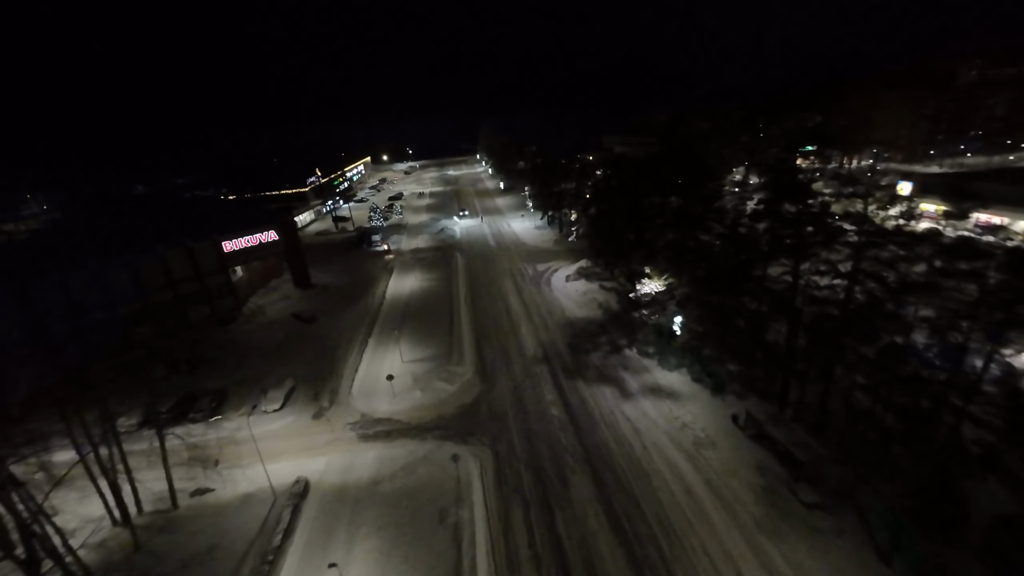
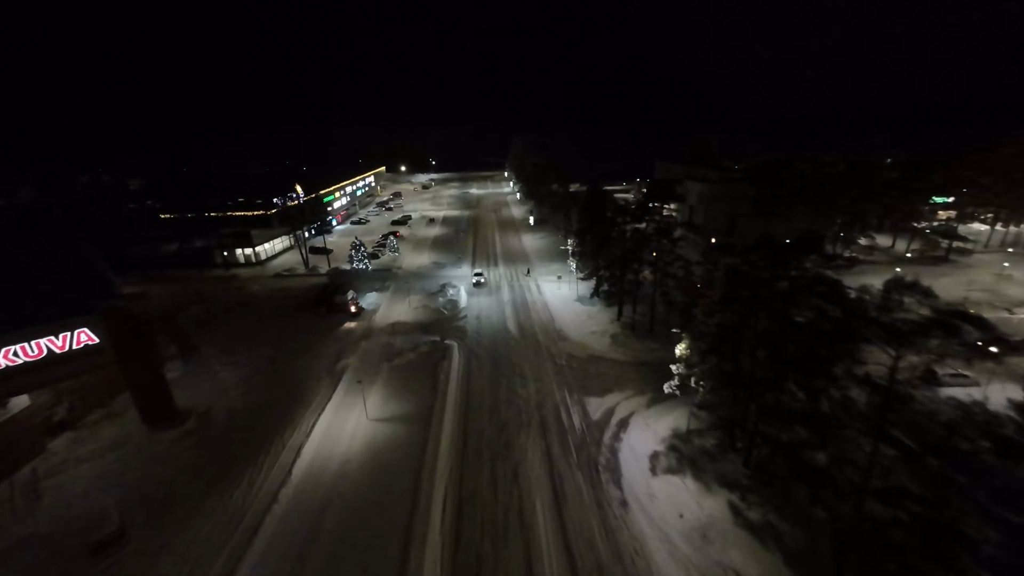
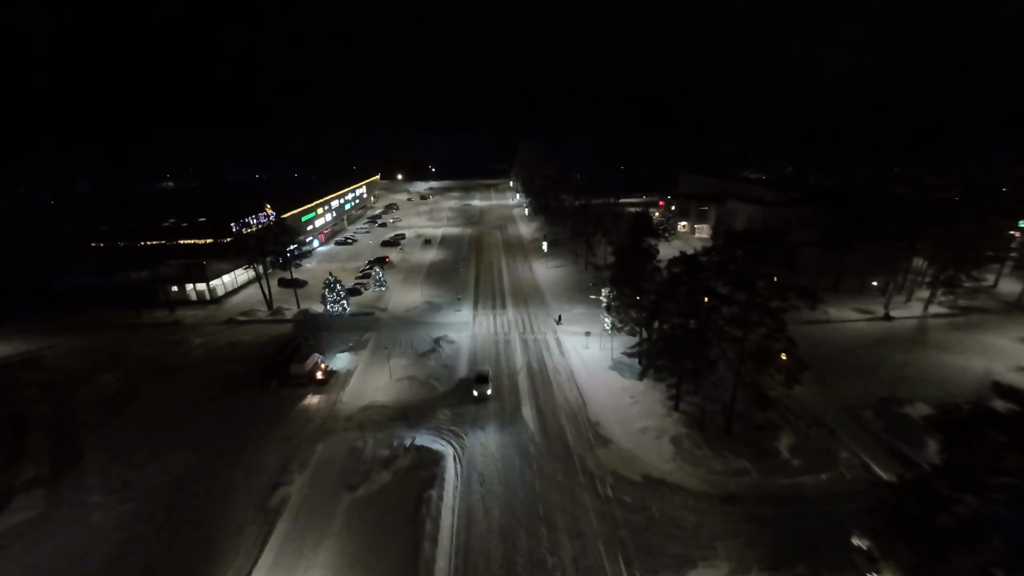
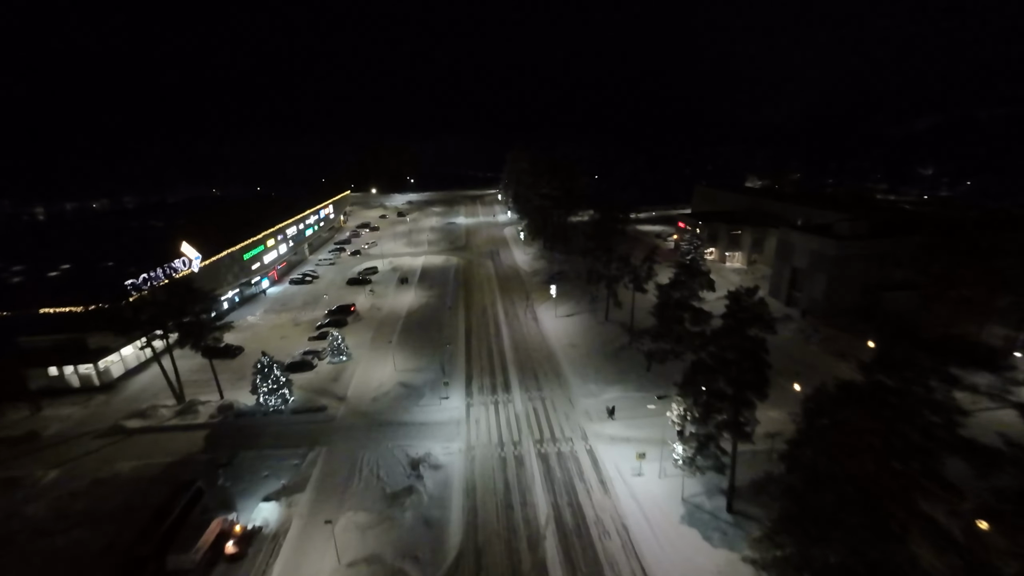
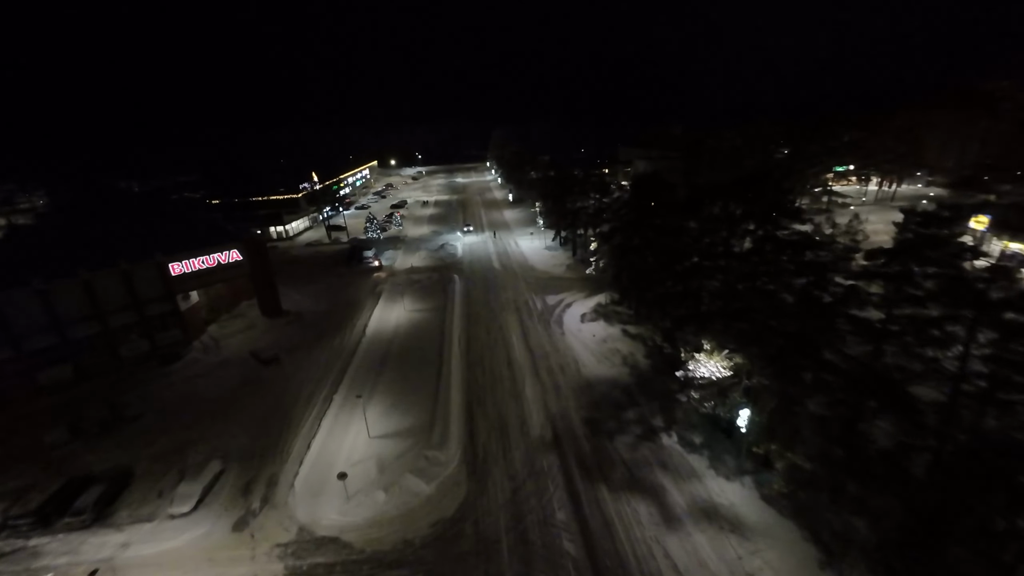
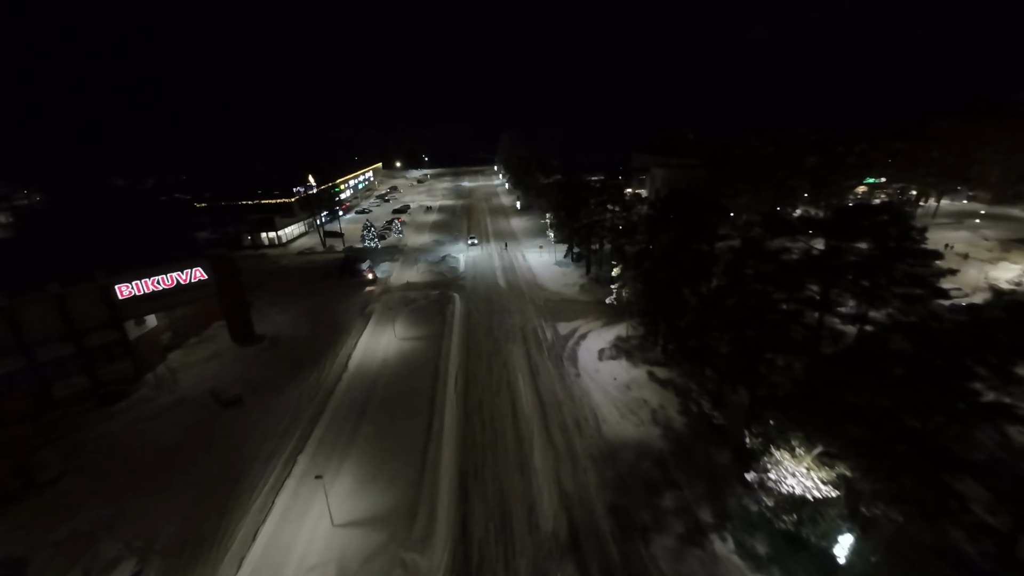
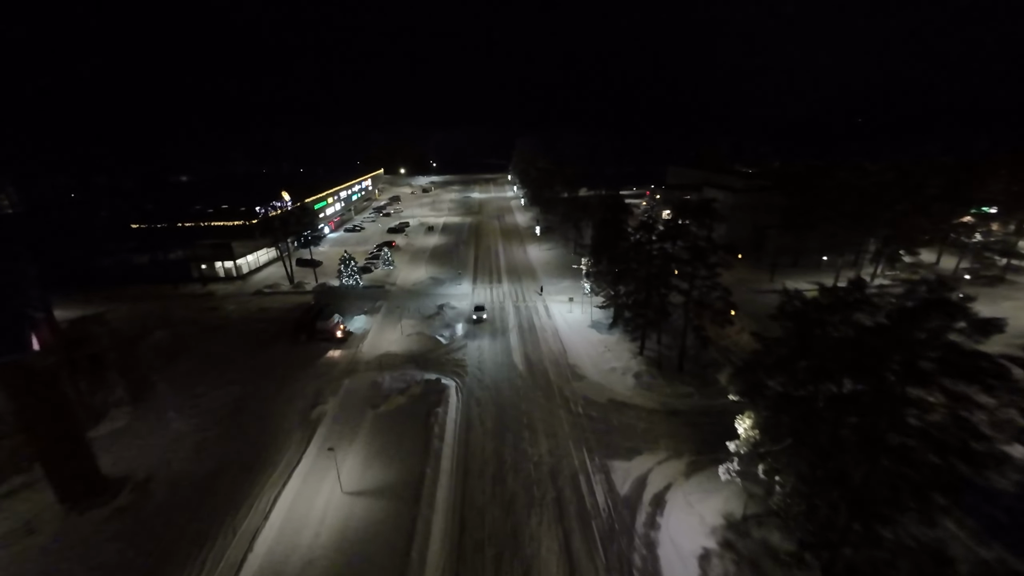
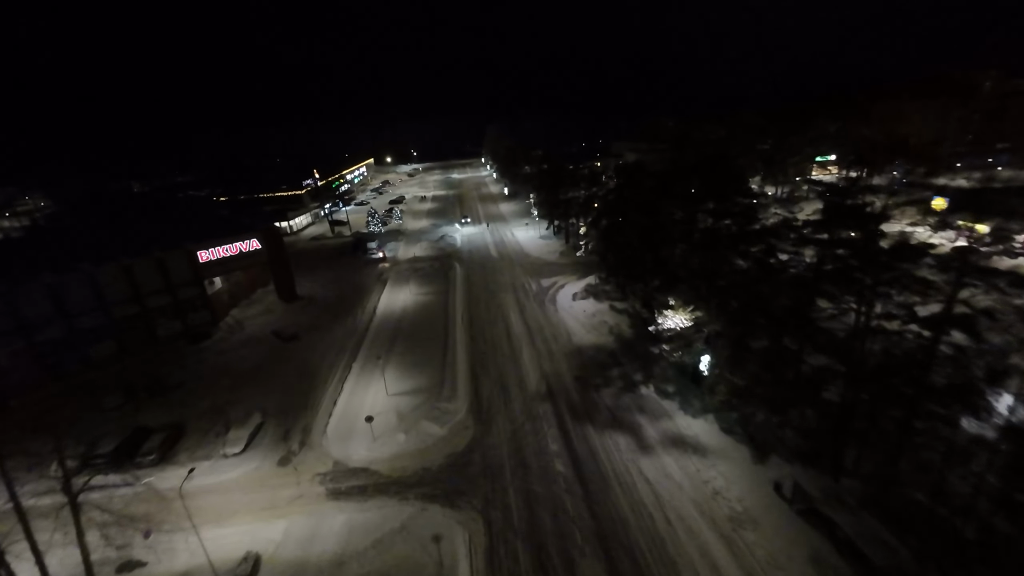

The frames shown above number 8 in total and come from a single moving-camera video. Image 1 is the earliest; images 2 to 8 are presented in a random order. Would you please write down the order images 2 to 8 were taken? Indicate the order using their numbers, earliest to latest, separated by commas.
8, 5, 6, 2, 7, 3, 4
